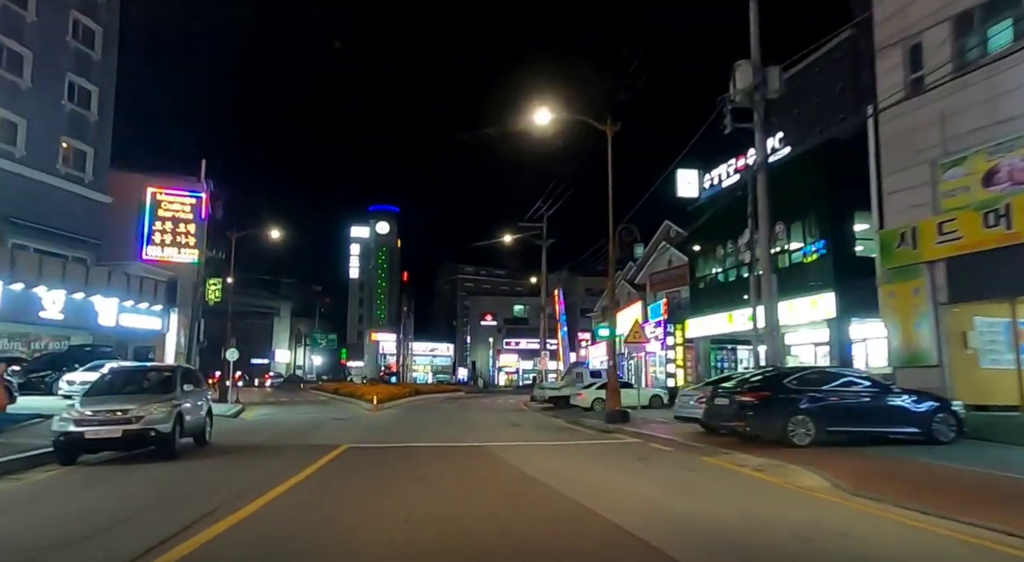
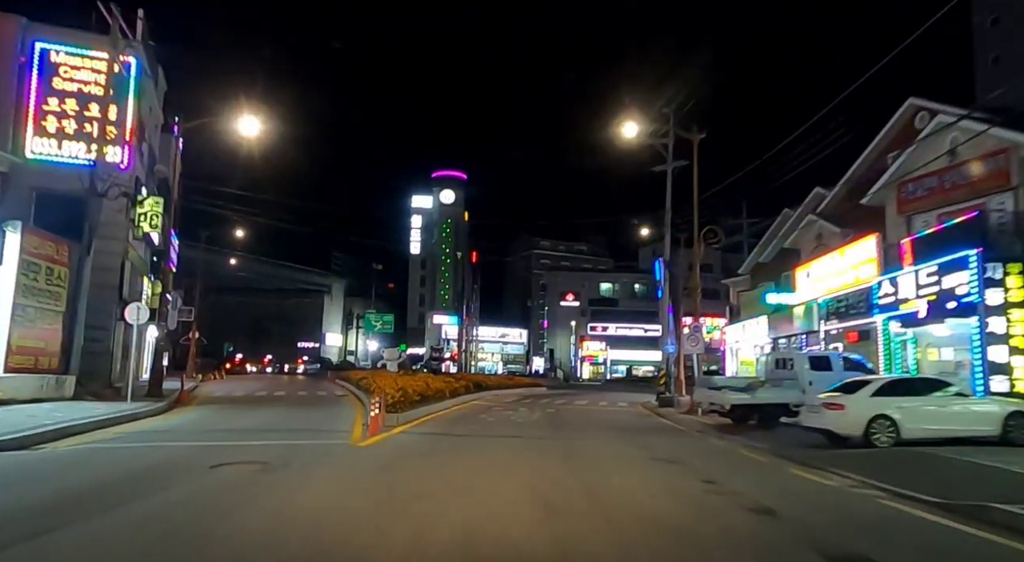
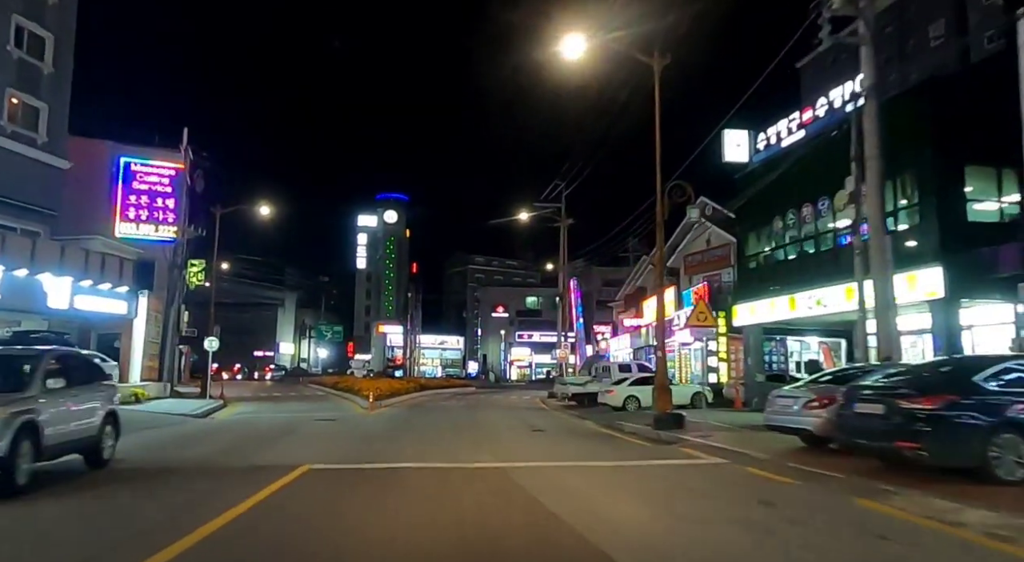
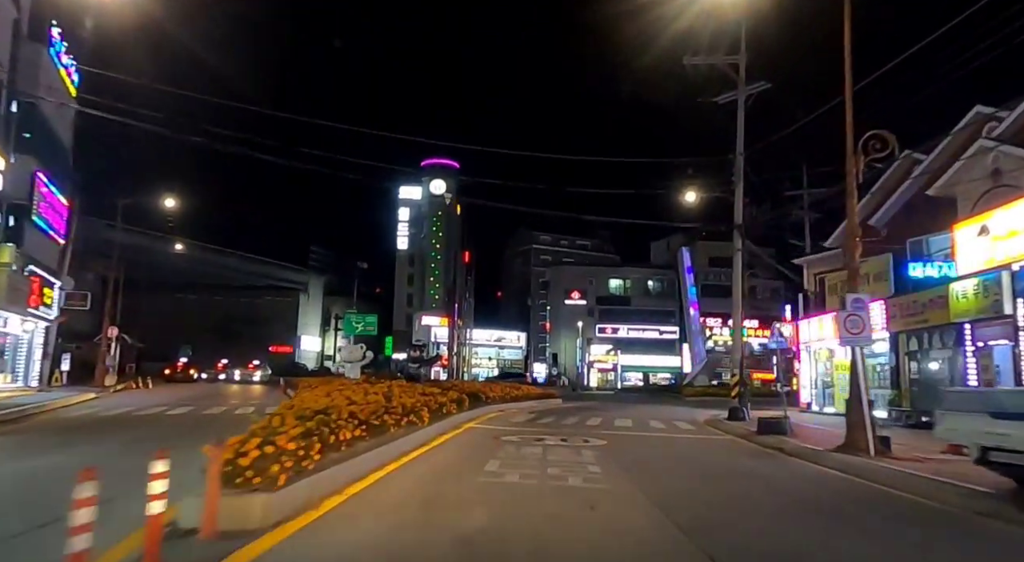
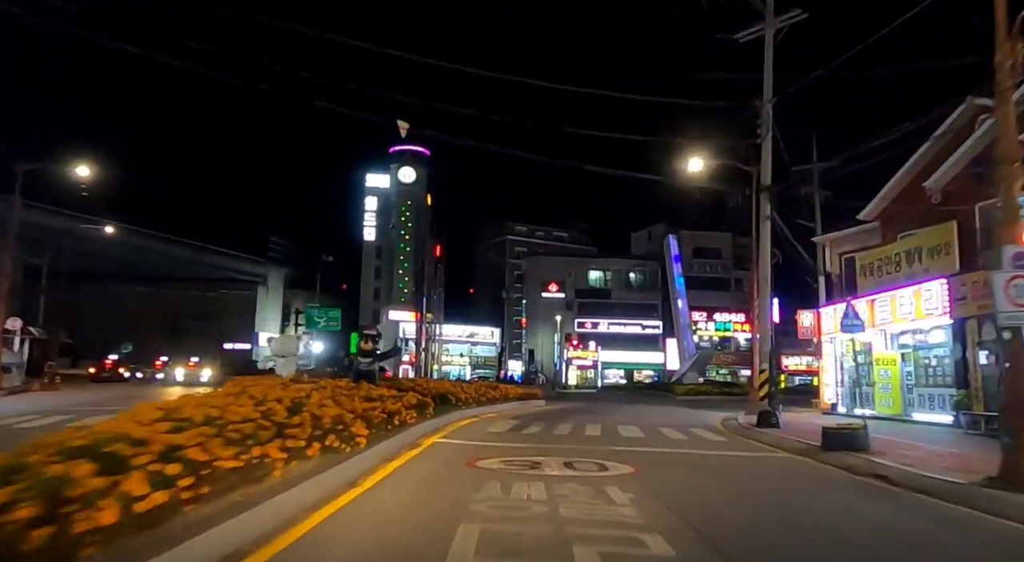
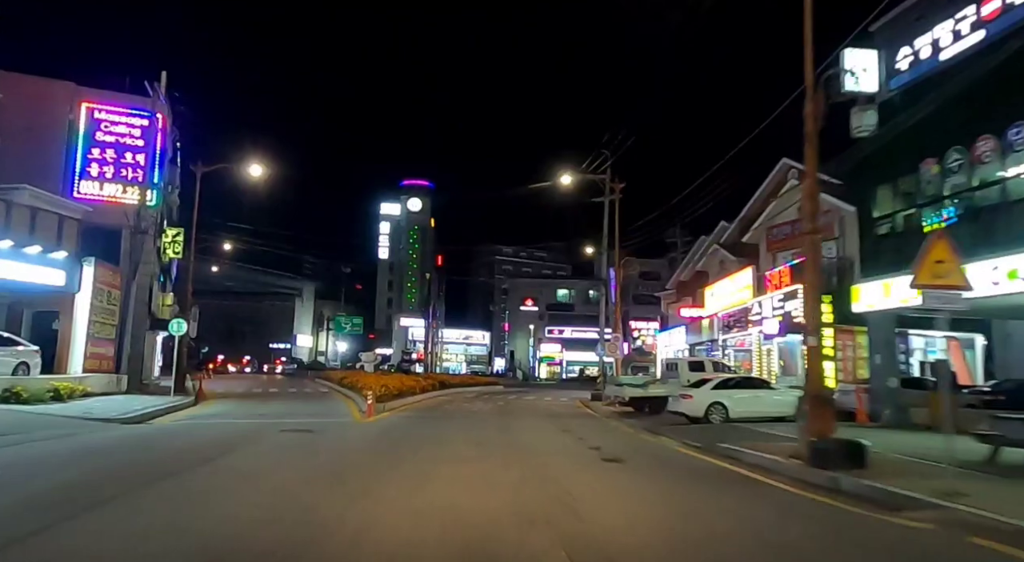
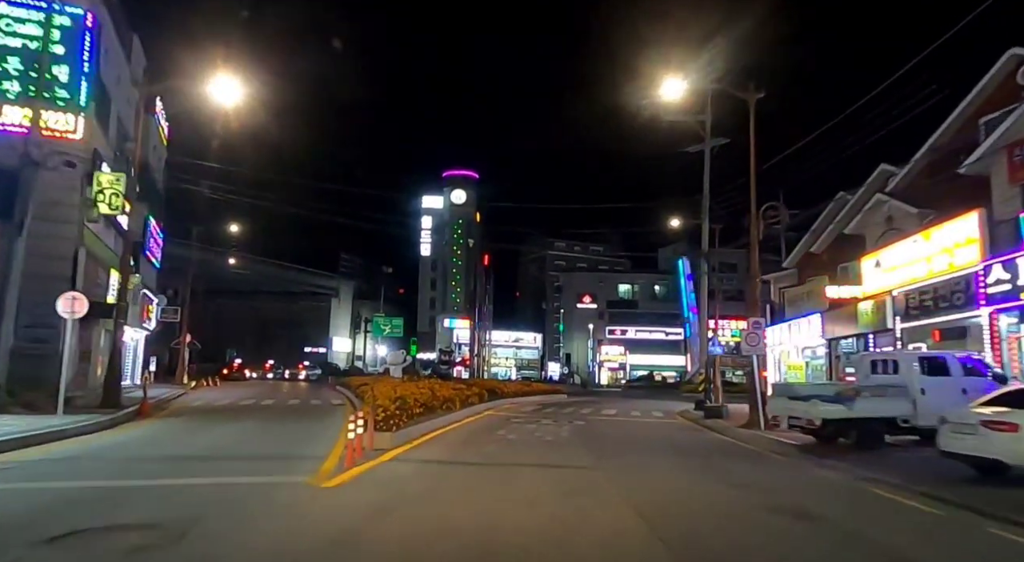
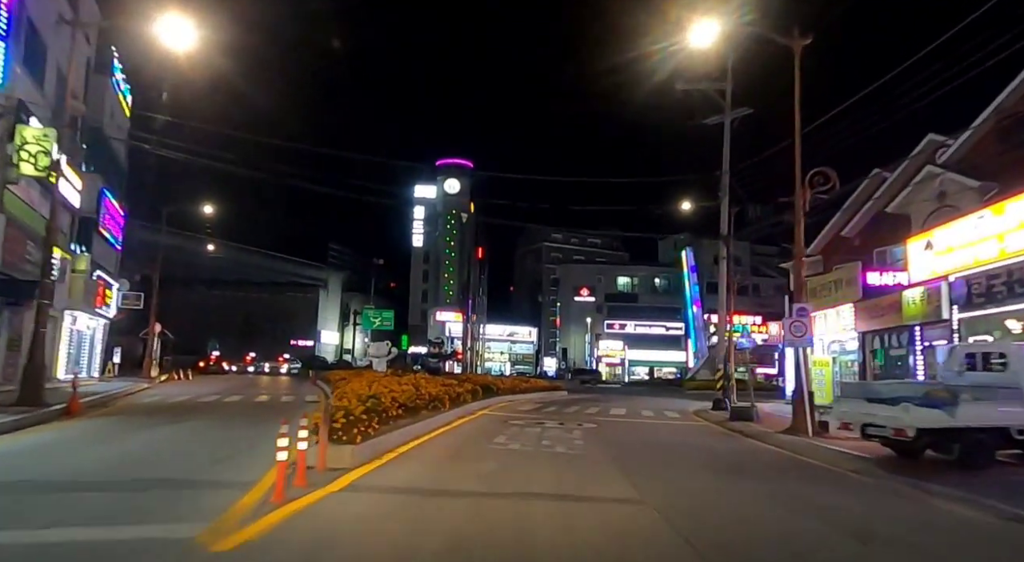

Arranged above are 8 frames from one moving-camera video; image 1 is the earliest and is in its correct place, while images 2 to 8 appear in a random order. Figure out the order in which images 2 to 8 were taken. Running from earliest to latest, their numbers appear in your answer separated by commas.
3, 6, 2, 7, 8, 4, 5
